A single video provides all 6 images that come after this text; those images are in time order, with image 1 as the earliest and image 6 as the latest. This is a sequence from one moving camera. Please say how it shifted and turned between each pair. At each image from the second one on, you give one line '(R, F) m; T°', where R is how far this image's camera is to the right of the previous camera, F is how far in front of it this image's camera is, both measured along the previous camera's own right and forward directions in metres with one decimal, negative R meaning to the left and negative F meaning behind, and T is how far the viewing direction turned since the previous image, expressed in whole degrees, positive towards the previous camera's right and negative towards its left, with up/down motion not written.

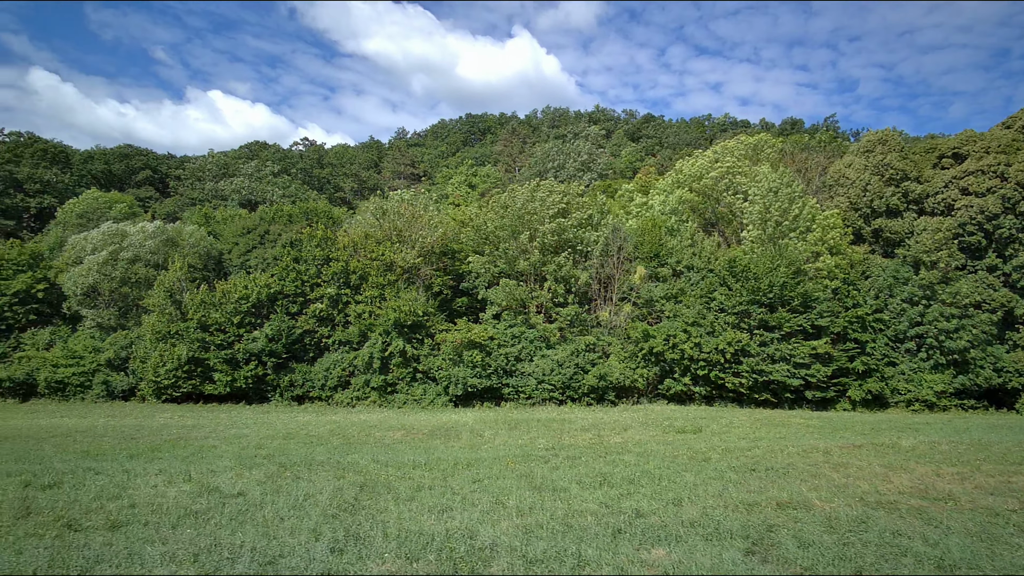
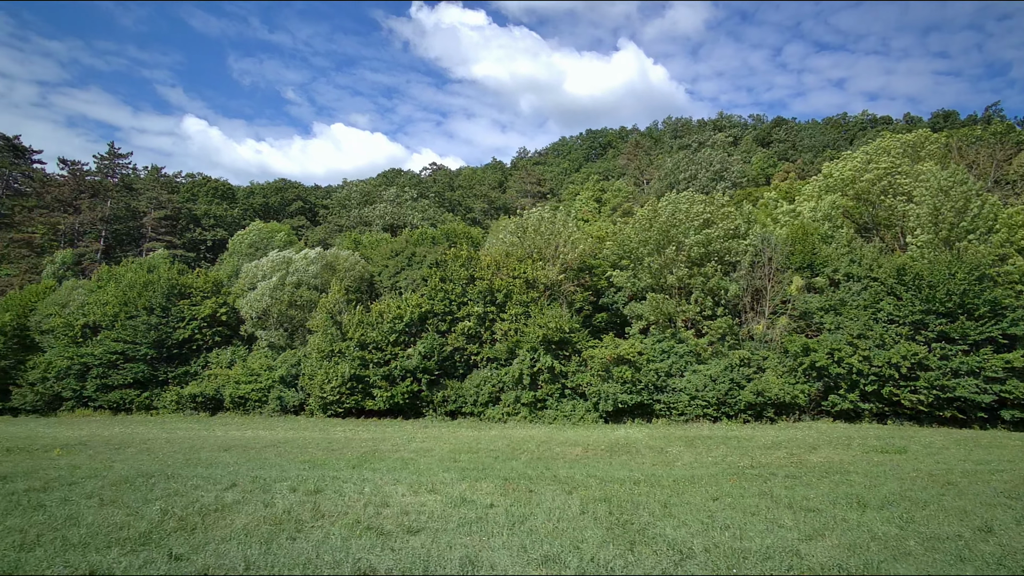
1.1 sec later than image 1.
(-1.5, -0.3) m; -10°
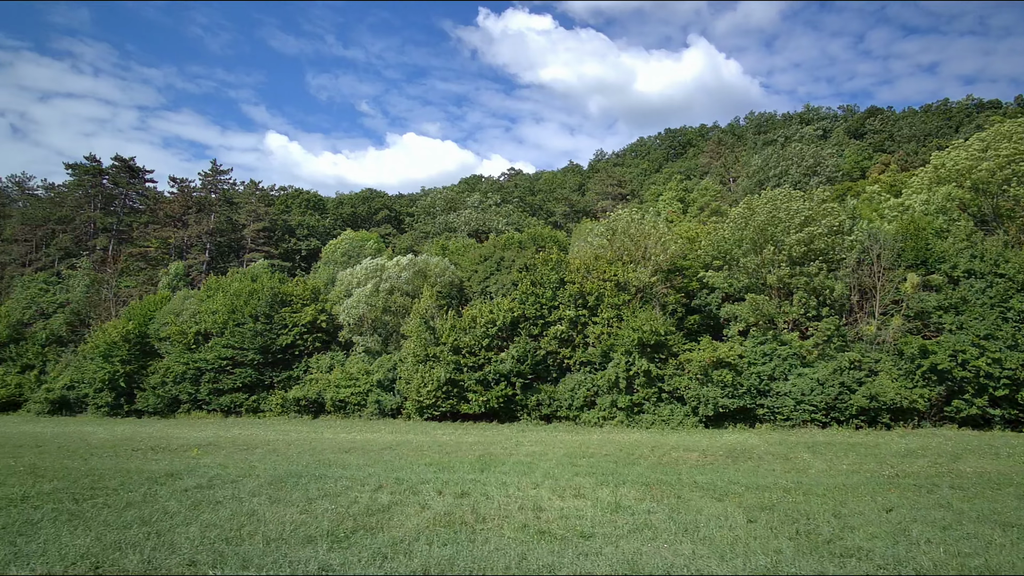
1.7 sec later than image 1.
(-1.0, 0.0) m; -6°
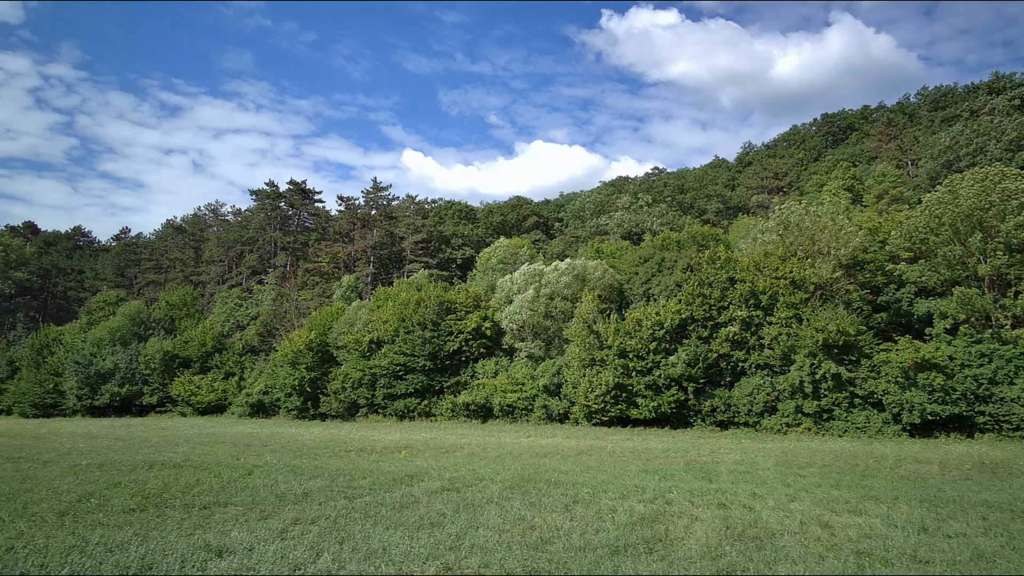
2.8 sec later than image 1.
(-1.6, +0.1) m; -12°
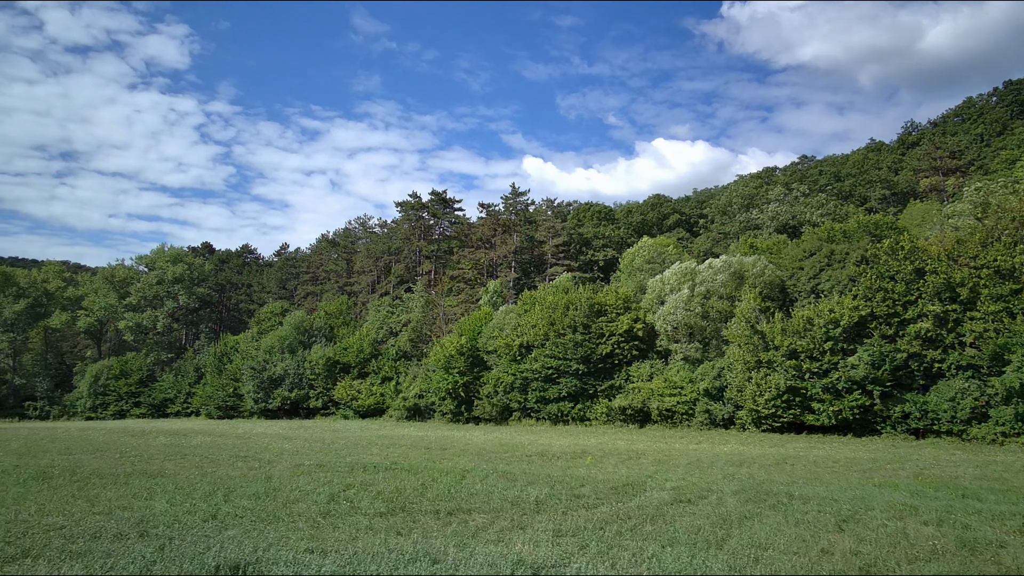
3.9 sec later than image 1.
(-1.5, +0.4) m; -11°
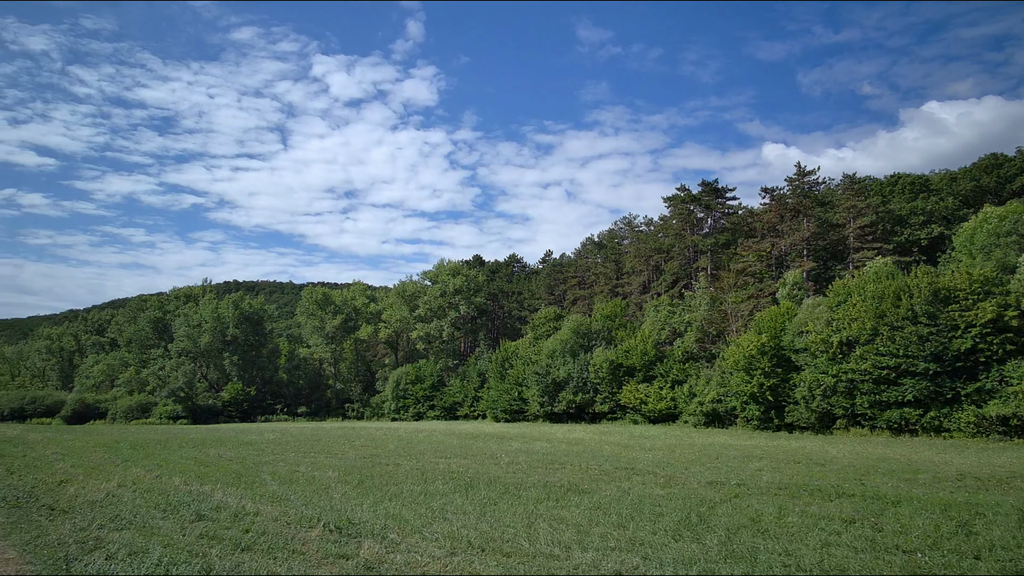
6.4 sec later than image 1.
(-3.3, +1.5) m; -21°
